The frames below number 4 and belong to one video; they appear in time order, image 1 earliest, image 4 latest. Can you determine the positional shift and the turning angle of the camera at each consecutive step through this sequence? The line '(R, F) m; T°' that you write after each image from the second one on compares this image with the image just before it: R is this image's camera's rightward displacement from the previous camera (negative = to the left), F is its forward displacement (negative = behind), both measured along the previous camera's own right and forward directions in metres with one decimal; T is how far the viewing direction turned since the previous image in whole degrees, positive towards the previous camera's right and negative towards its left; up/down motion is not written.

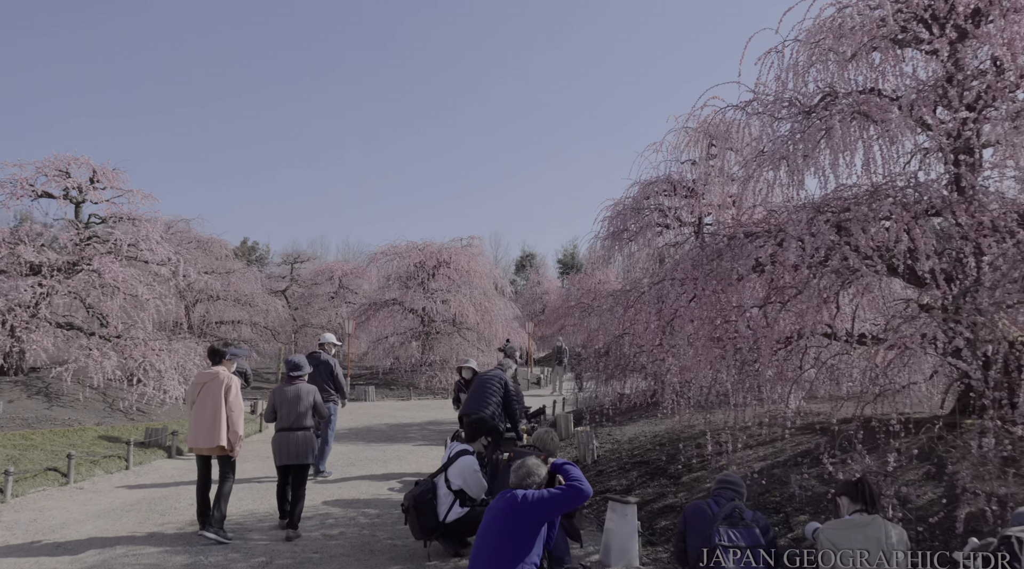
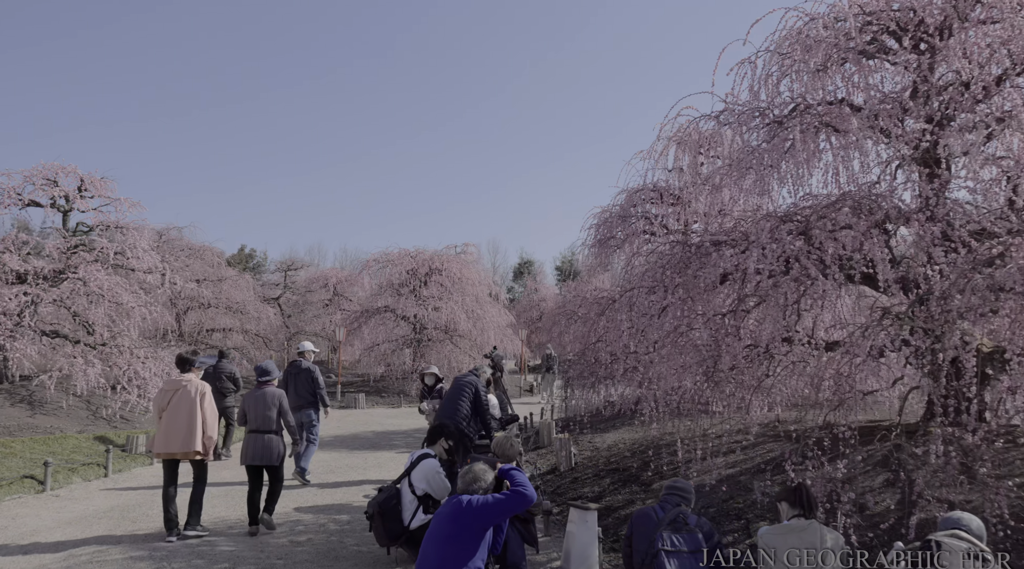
(+0.3, -0.1) m; 0°
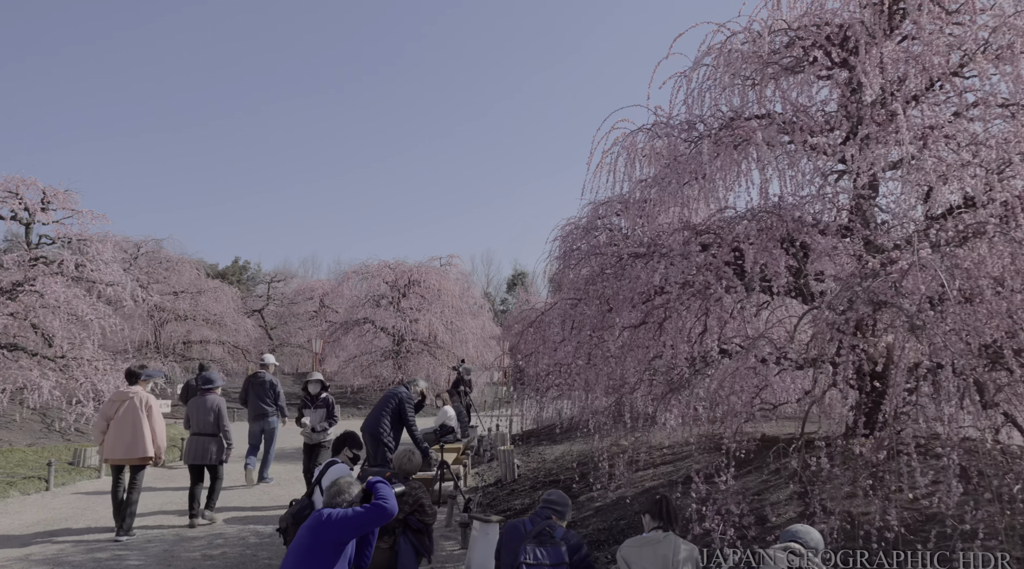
(+0.7, 0.0) m; 0°
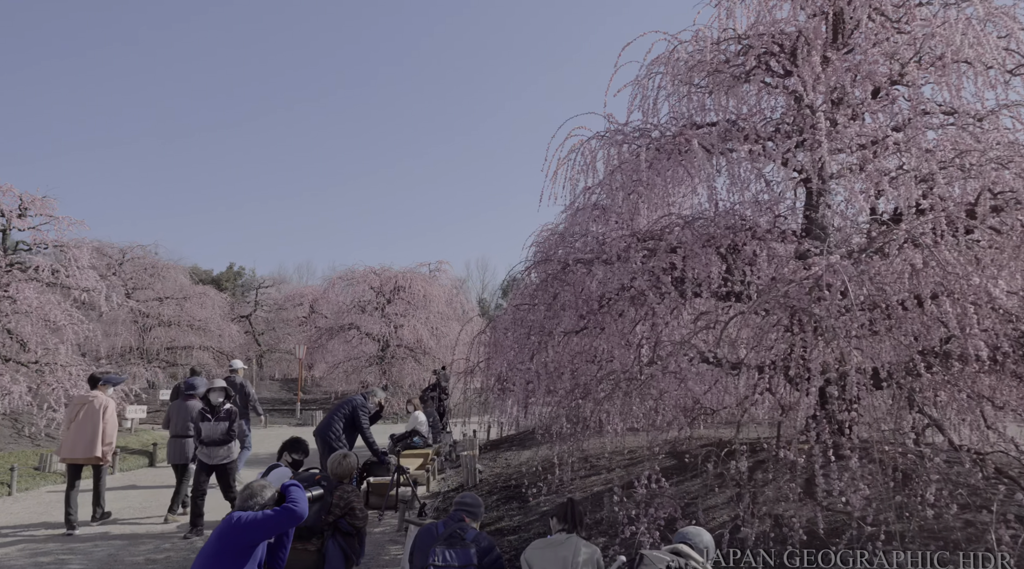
(+0.4, -0.1) m; 0°
